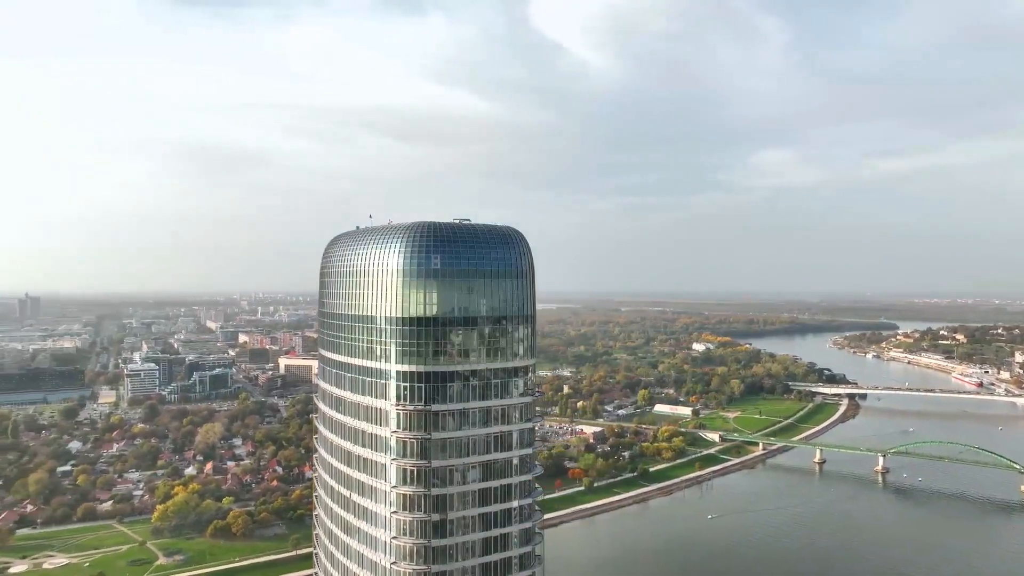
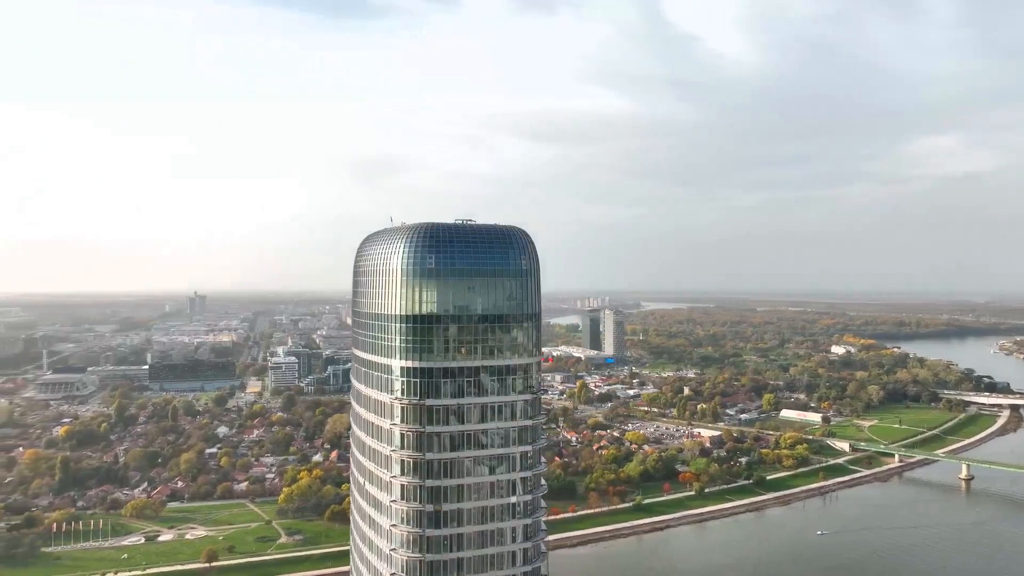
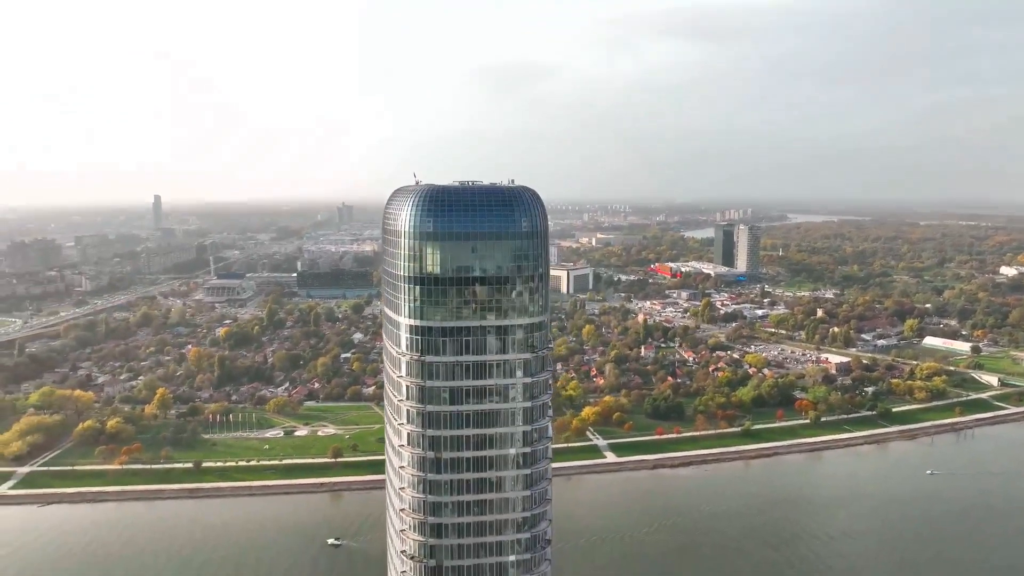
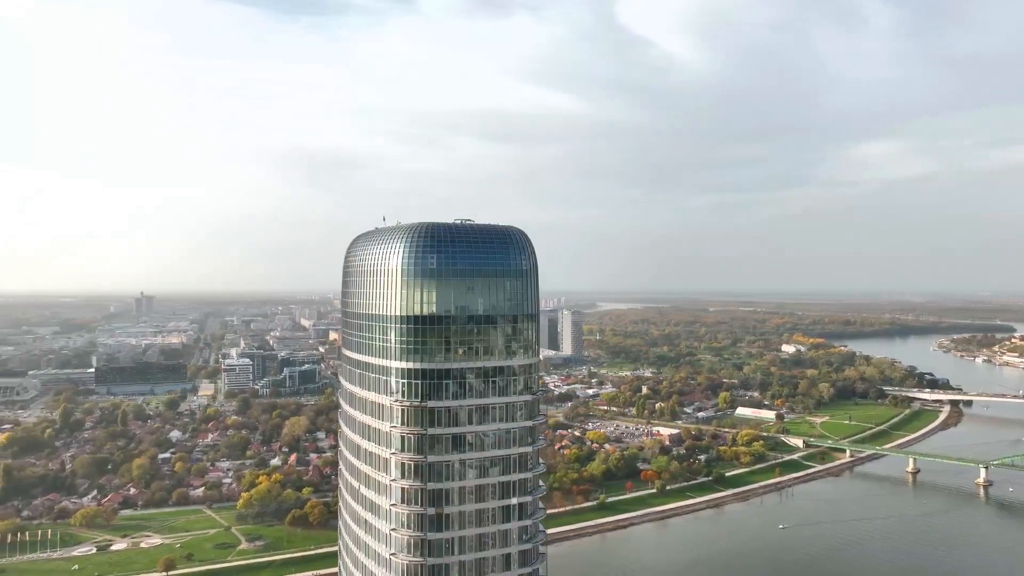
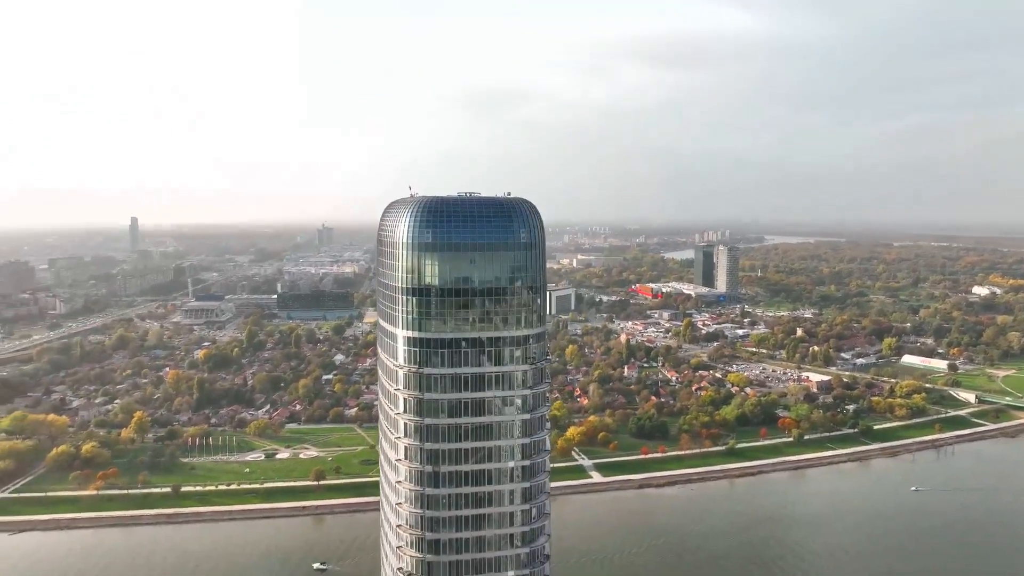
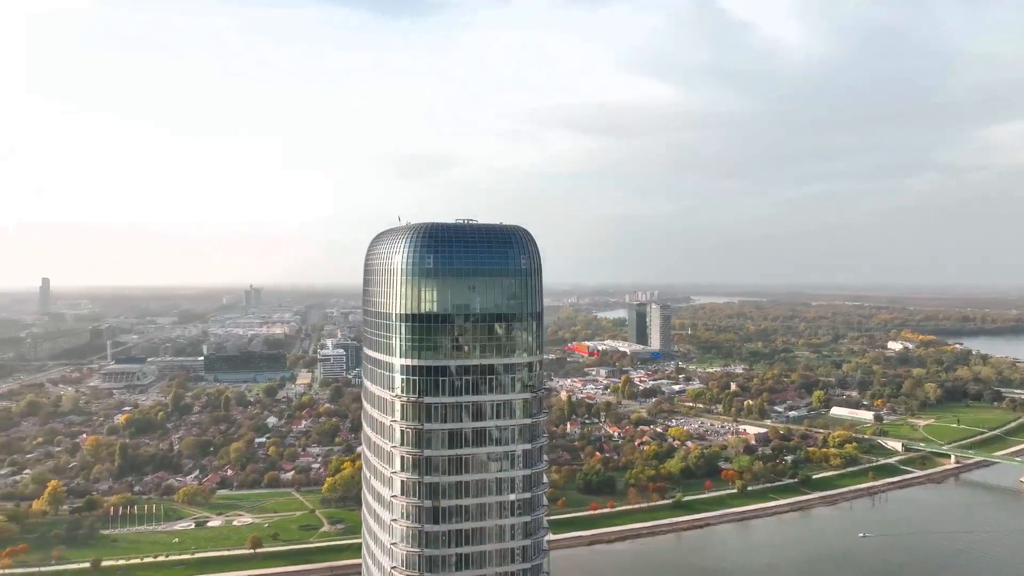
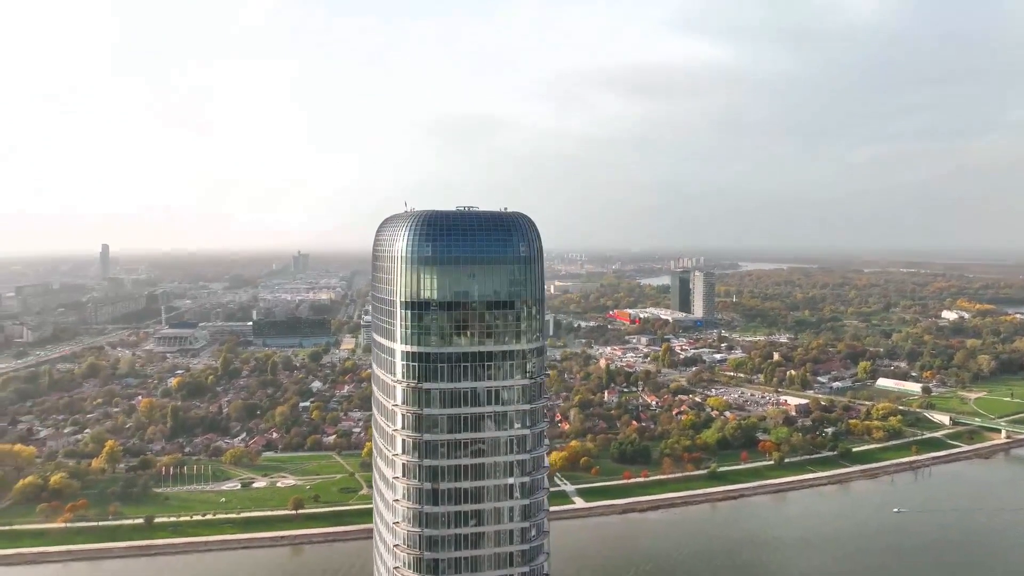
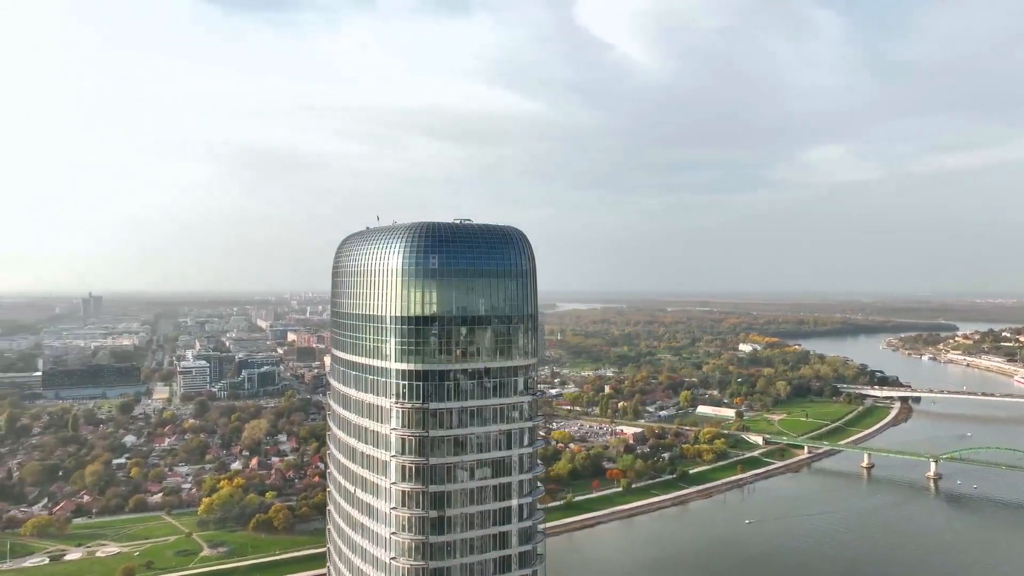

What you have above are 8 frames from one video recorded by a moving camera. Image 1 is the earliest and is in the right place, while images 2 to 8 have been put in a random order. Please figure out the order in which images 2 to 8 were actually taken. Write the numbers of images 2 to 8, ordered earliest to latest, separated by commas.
8, 4, 2, 6, 7, 5, 3
